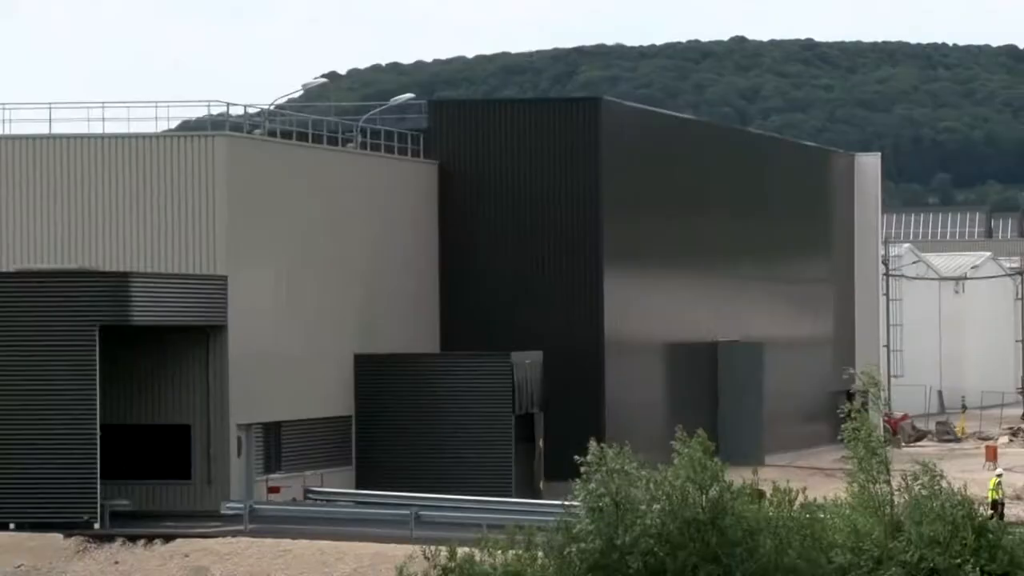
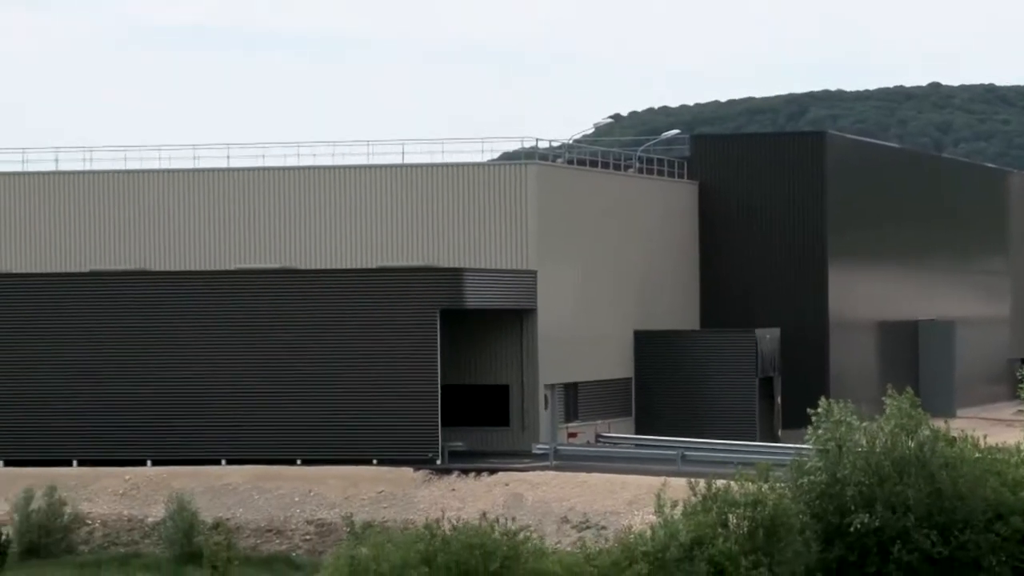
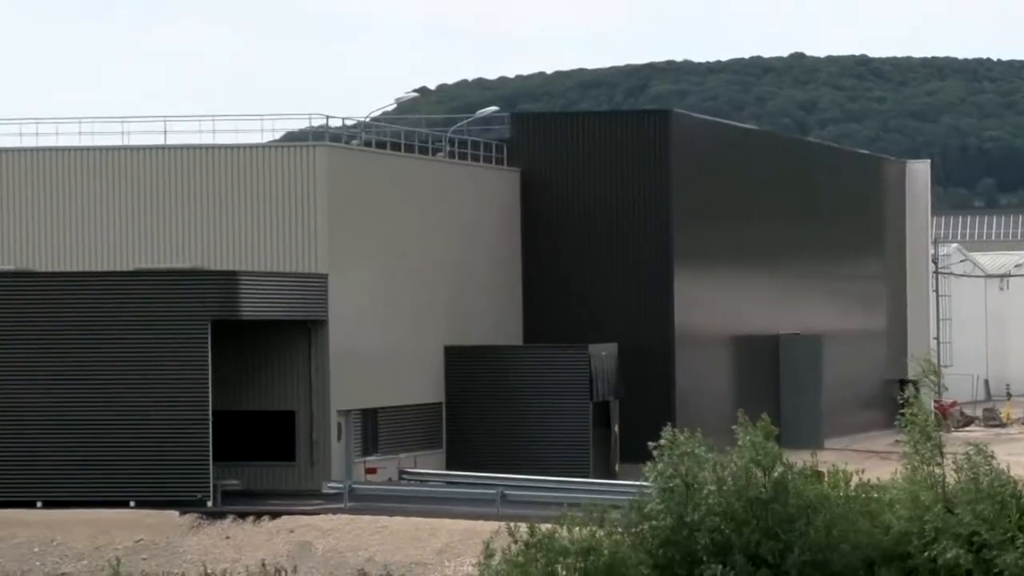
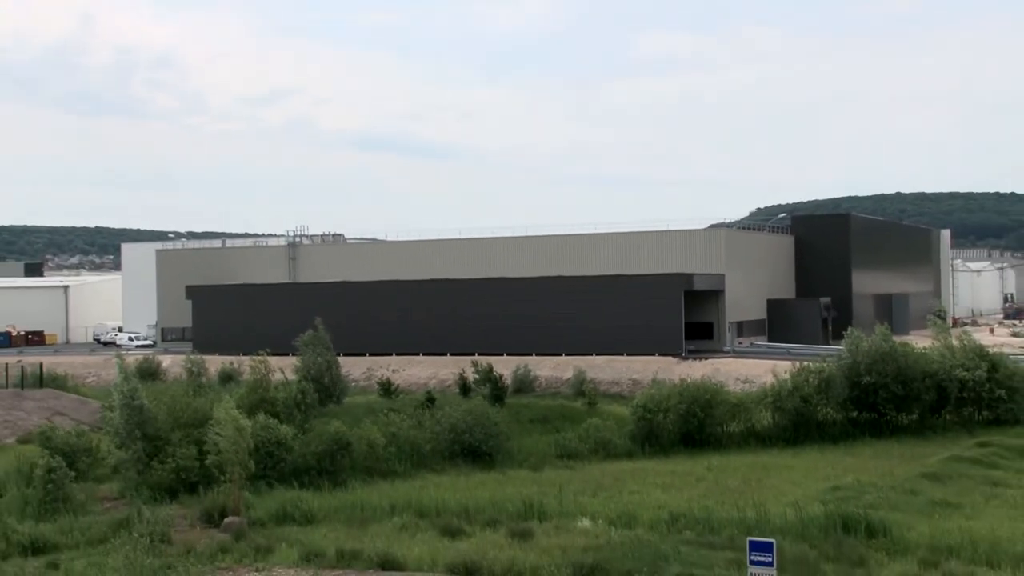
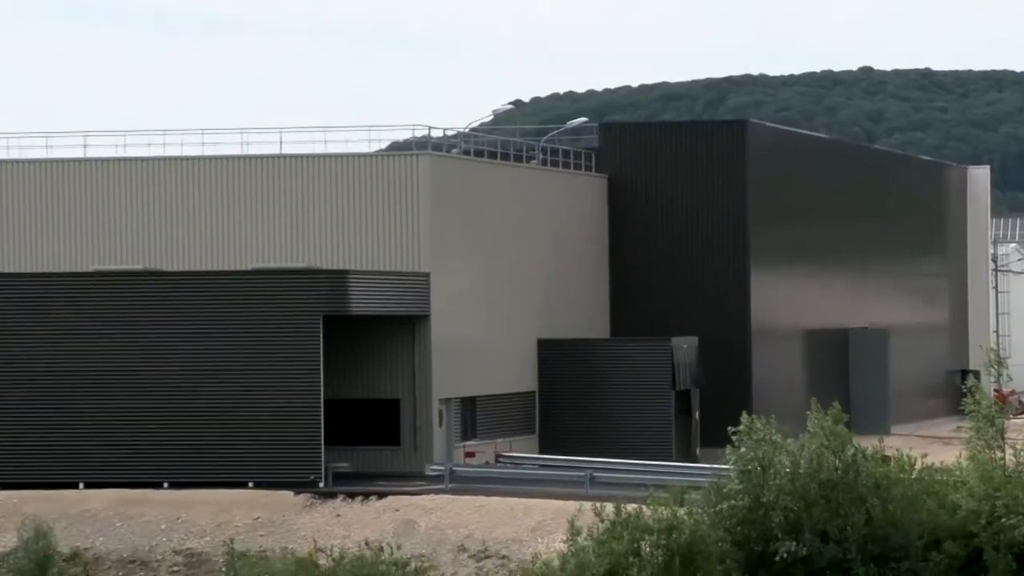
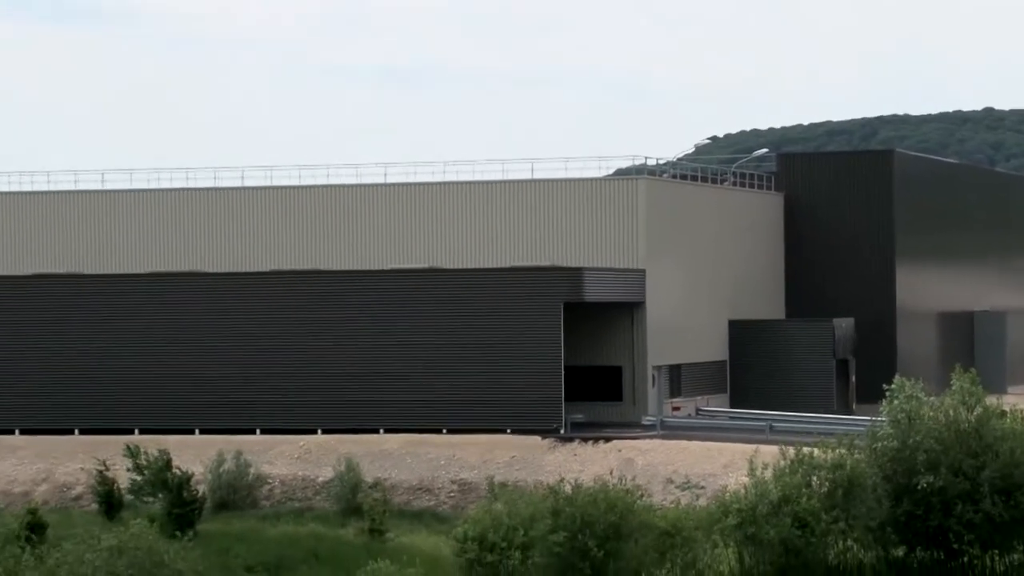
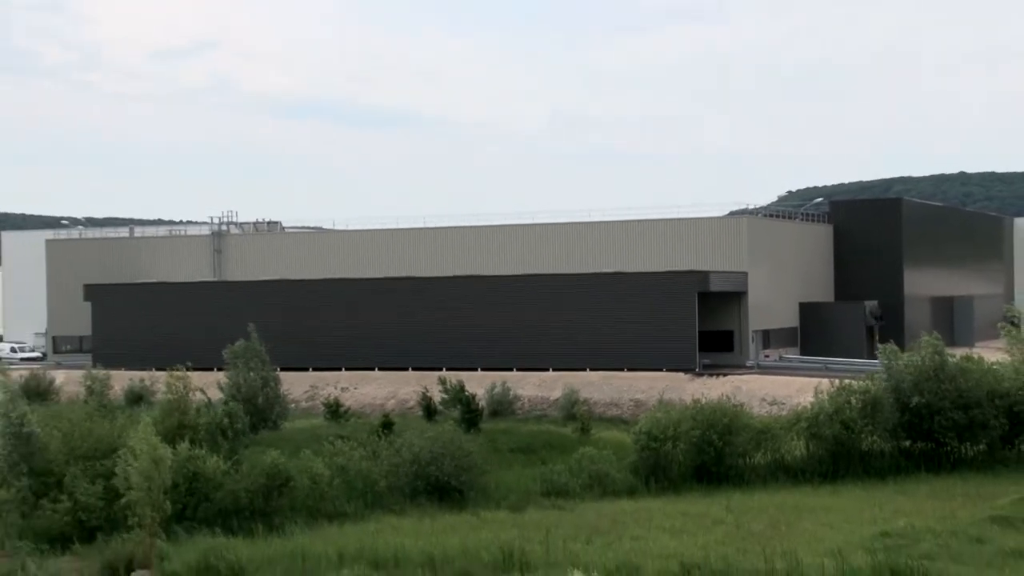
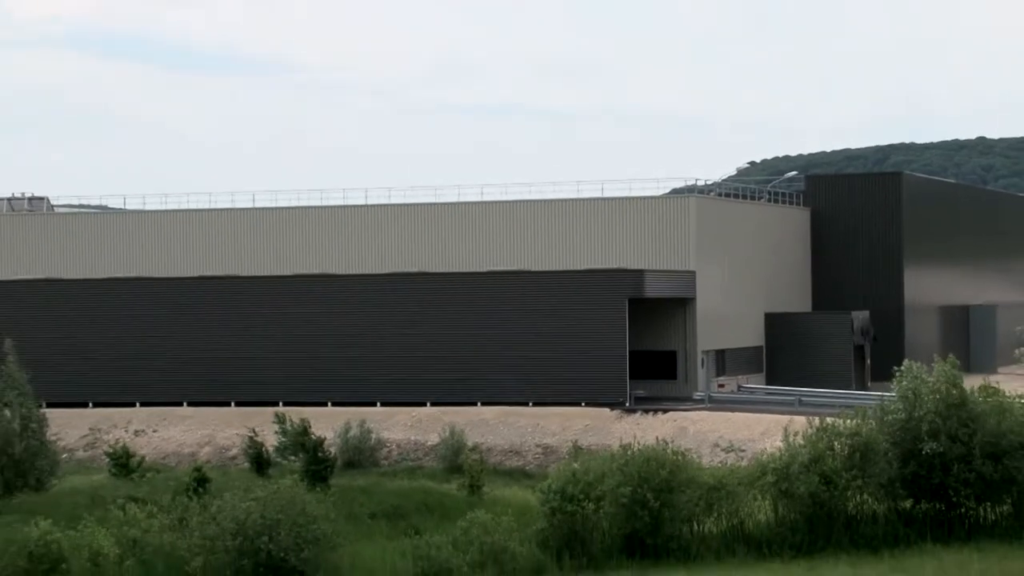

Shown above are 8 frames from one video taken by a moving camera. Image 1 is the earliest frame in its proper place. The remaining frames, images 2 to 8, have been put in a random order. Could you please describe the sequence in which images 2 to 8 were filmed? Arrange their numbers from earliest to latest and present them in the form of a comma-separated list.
3, 5, 2, 6, 8, 7, 4
